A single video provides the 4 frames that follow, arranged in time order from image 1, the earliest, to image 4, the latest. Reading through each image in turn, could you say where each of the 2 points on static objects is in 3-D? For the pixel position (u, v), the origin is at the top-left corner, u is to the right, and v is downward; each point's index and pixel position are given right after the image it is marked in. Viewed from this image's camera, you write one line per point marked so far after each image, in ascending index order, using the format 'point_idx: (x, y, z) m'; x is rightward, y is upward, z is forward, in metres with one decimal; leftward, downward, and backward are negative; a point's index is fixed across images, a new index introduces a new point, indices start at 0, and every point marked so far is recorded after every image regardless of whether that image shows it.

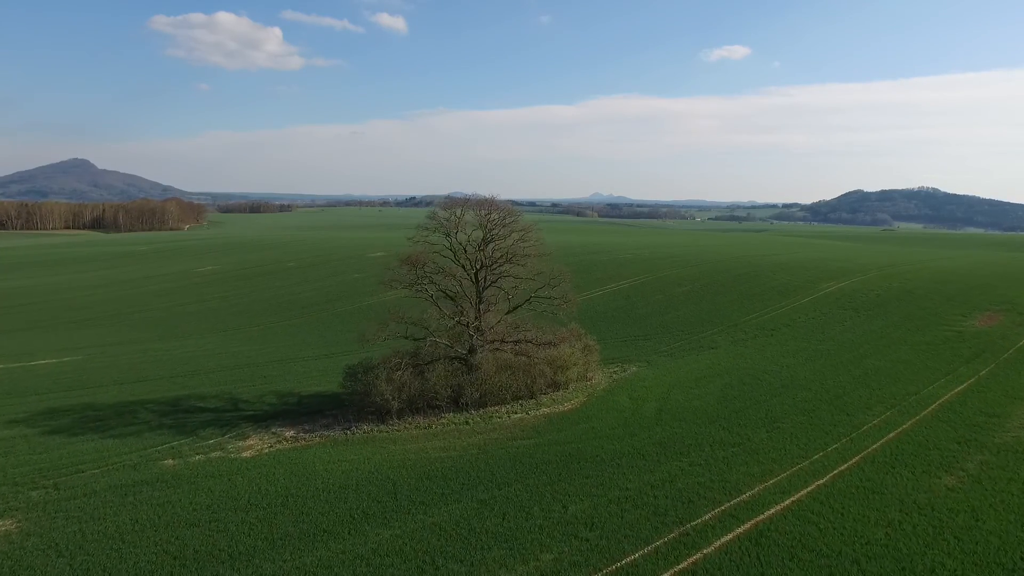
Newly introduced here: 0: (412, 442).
0: (-3.3, -5.2, +18.9) m
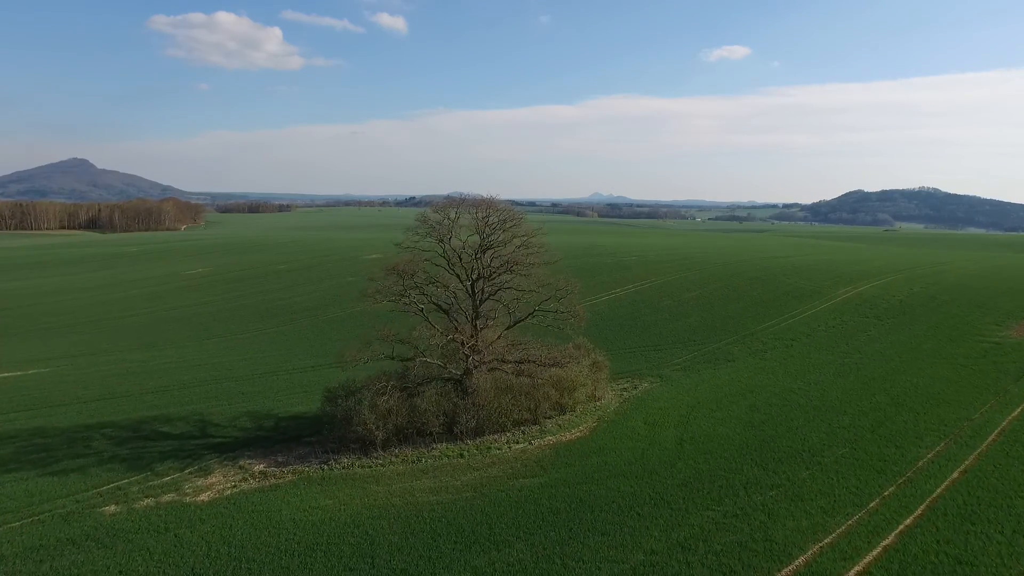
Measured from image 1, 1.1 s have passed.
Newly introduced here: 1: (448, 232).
0: (-3.3, -5.6, +16.4) m
1: (-2.2, +2.0, +19.8) m
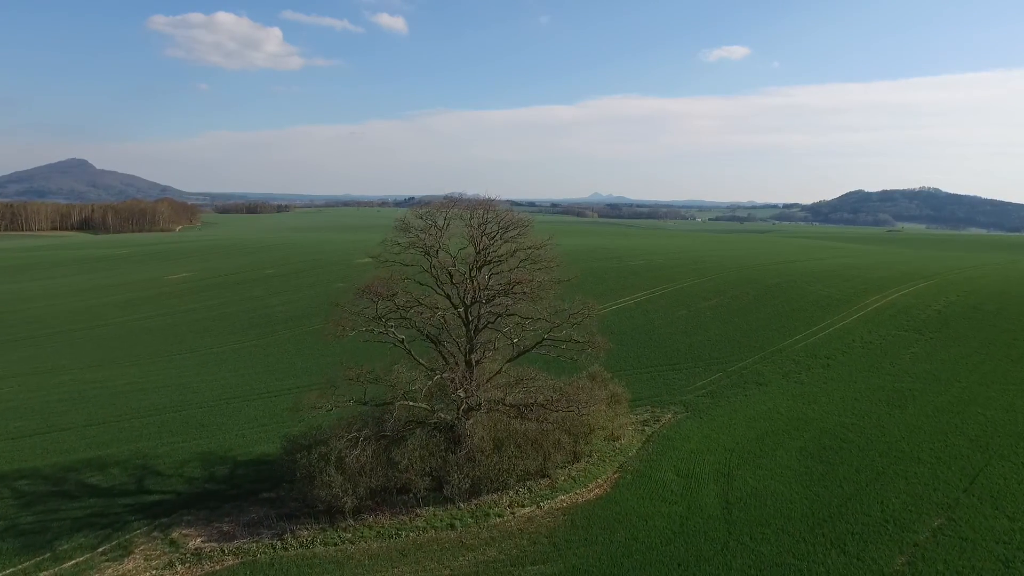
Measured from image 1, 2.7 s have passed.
0: (-3.2, -6.2, +12.6) m
1: (-2.1, +1.4, +16.0) m
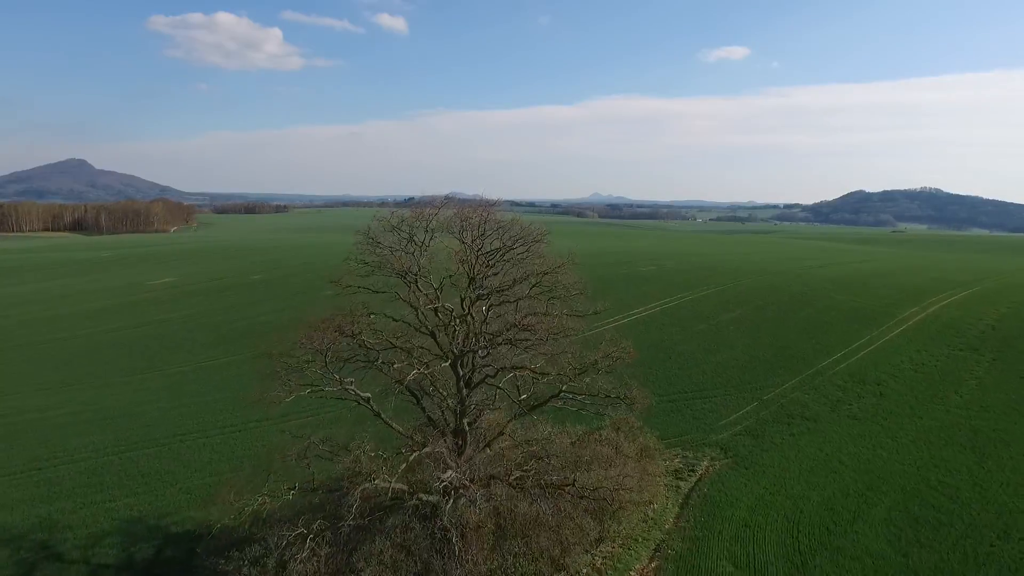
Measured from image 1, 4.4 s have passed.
0: (-3.0, -7.0, +8.4) m
1: (-2.0, +0.7, +11.9) m
